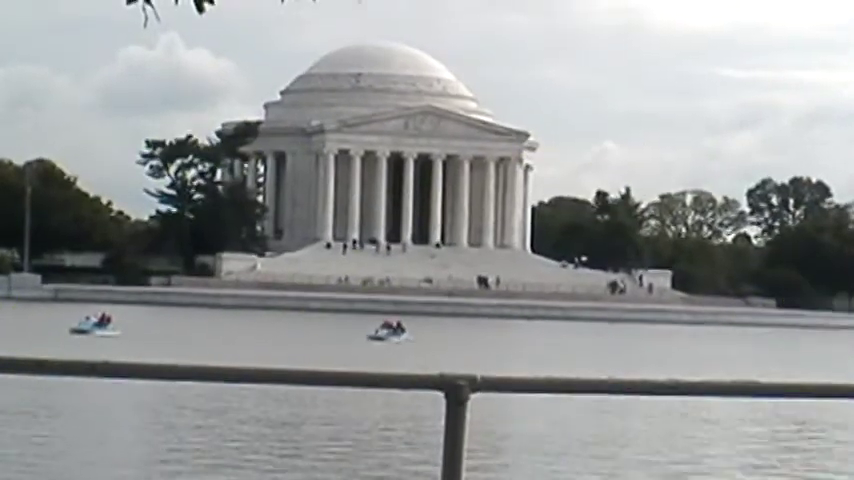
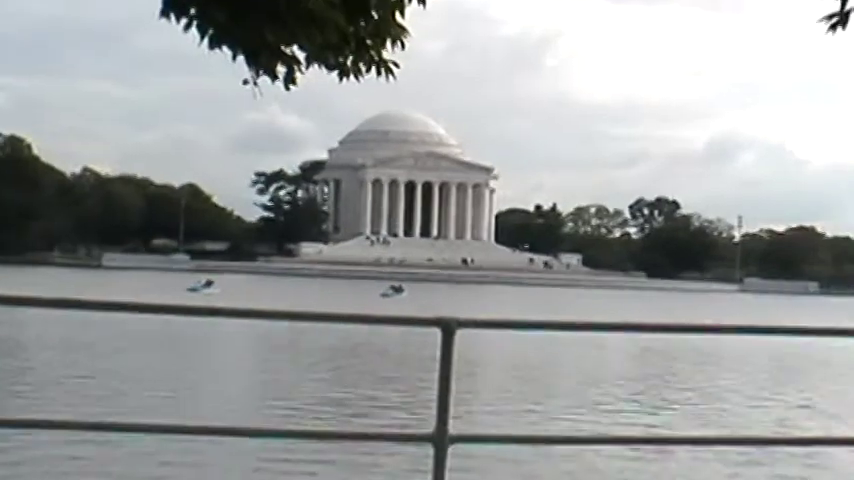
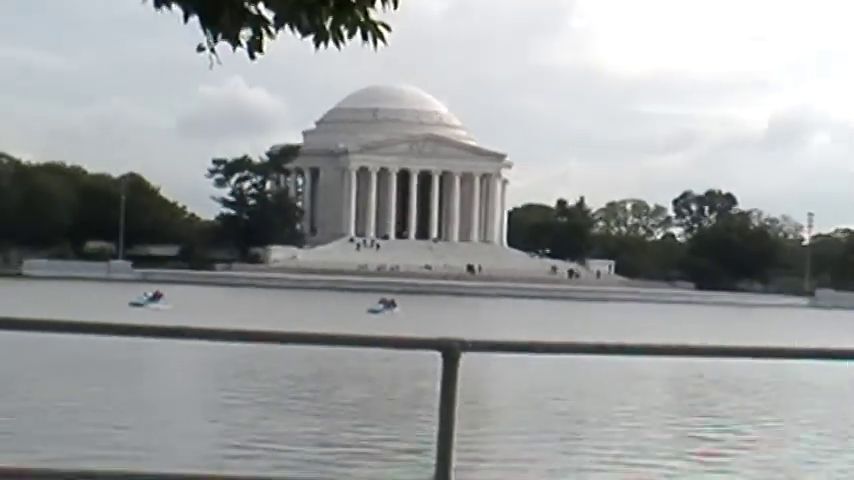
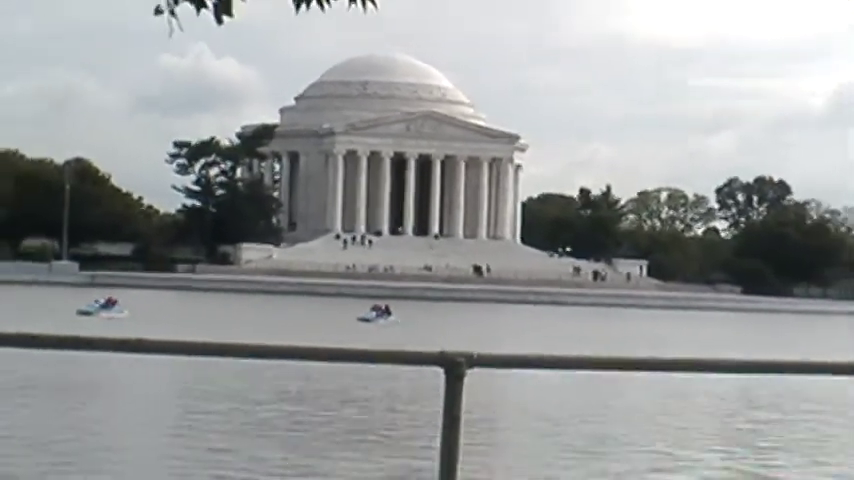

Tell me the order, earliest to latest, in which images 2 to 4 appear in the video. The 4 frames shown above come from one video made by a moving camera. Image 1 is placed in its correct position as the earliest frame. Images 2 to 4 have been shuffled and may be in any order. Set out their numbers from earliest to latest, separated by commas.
4, 3, 2
